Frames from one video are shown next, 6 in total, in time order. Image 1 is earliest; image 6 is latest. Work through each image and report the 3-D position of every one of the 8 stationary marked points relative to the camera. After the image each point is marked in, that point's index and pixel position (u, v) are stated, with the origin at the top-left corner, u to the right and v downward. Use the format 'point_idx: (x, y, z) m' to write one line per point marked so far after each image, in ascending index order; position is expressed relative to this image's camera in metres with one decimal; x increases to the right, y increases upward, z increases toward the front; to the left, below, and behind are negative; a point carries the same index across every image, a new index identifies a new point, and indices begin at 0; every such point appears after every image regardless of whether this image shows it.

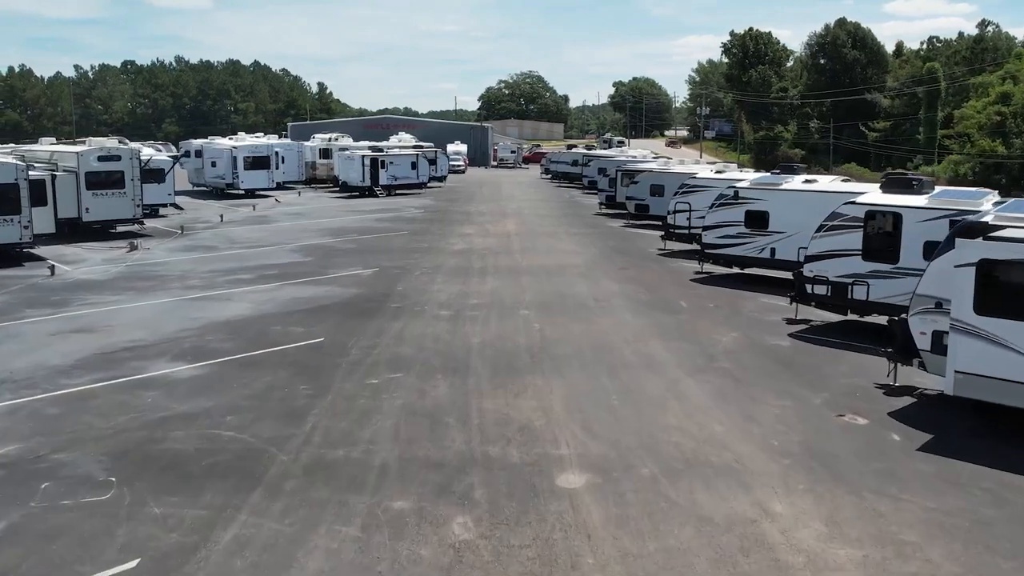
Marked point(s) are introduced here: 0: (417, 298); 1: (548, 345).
0: (-1.9, -0.2, +20.0) m
1: (+0.5, -0.8, +15.3) m
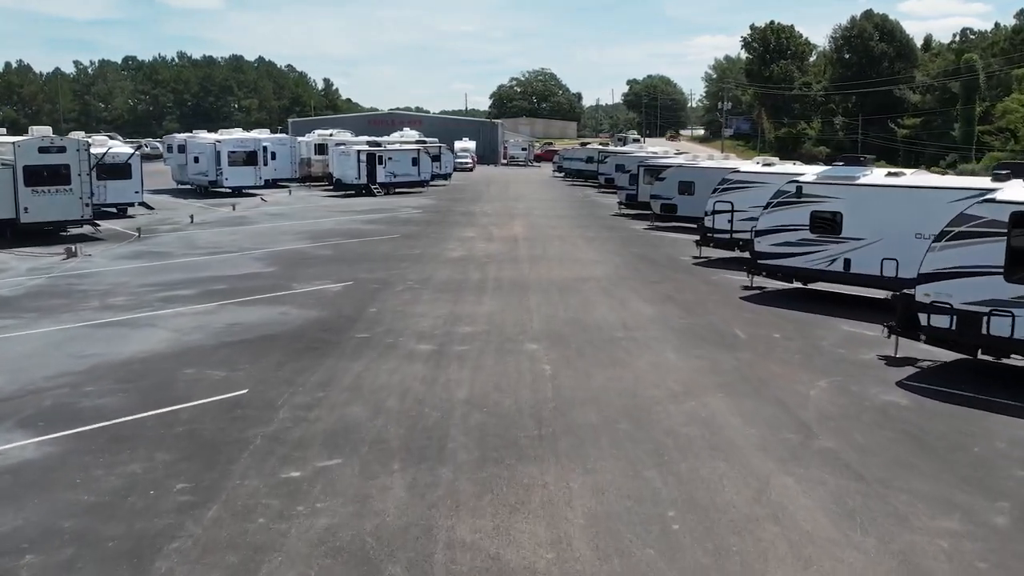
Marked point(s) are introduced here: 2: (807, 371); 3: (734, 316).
0: (-1.8, -0.6, +15.4) m
1: (+0.5, -1.2, +10.7) m
2: (+3.6, -1.0, +12.5) m
3: (+3.5, -0.5, +16.3) m
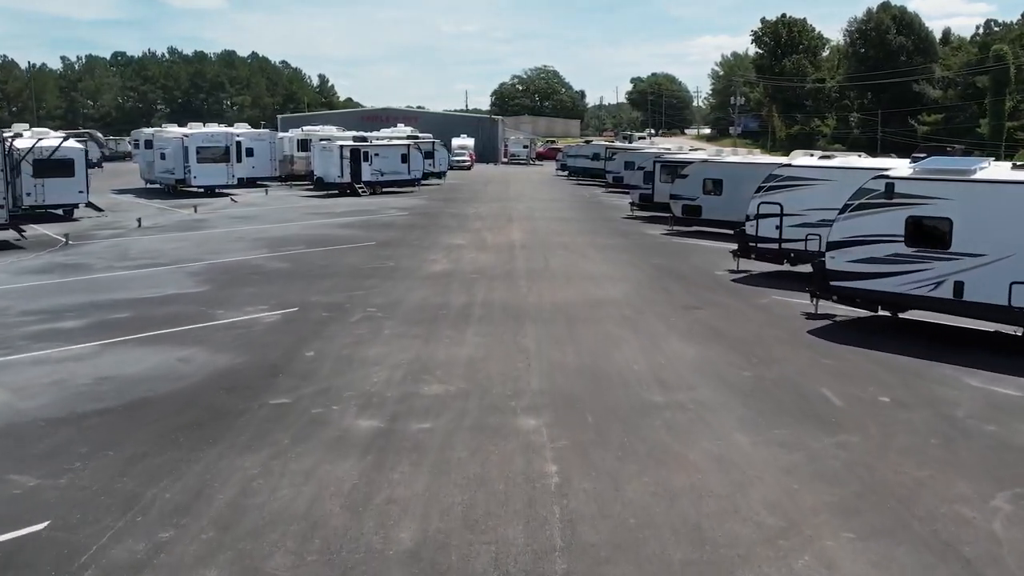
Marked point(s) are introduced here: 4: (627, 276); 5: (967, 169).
0: (-1.9, -1.0, +10.8) m
1: (+0.4, -1.6, +6.1) m
2: (+3.5, -1.4, +7.9) m
3: (+3.4, -0.9, +11.7) m
4: (+2.1, +0.2, +18.8) m
5: (+5.8, +1.6, +13.1) m
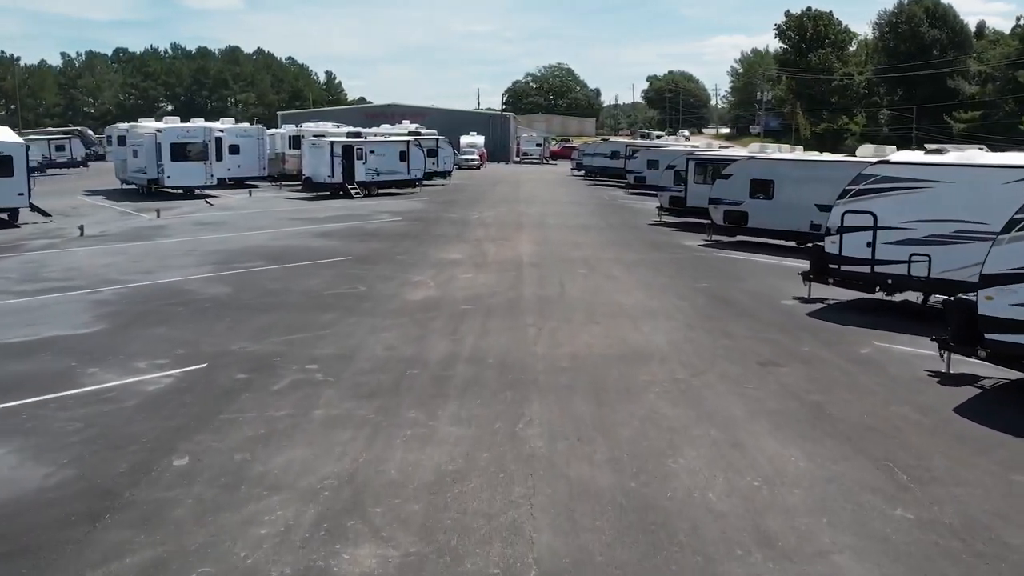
0: (-2.0, -1.5, +6.2) m
1: (+0.3, -2.1, +1.5) m
2: (+3.4, -2.0, +3.3) m
3: (+3.4, -1.4, +7.0) m
4: (+2.2, -0.3, +14.2) m
5: (+5.8, +1.0, +8.4) m
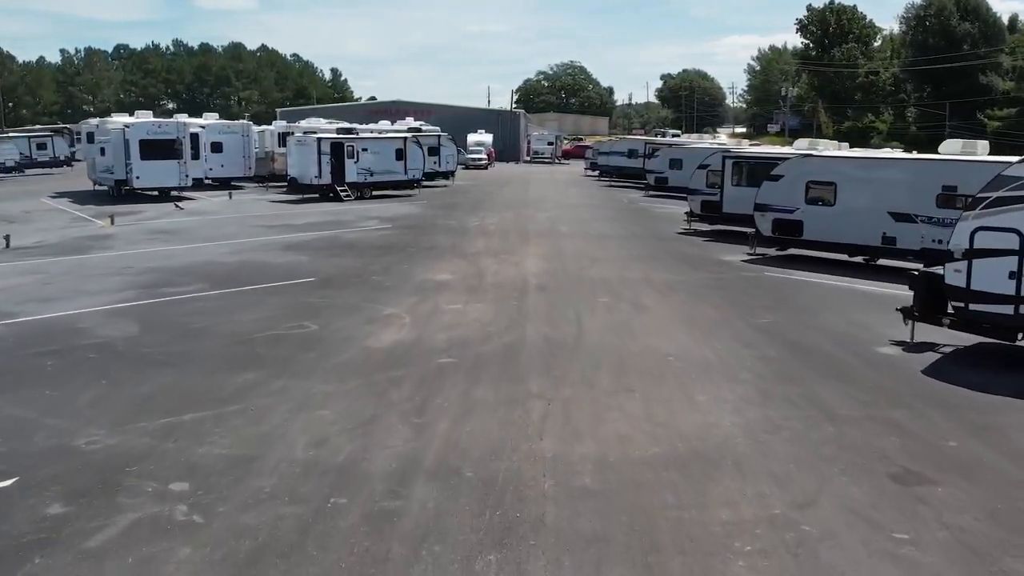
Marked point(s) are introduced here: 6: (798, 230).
0: (-2.1, -1.9, +2.3) m
1: (+0.1, -2.6, -2.6) m
2: (+3.3, -2.4, -0.8) m
3: (+3.3, -1.8, +3.0) m
4: (+2.2, -0.8, +10.2) m
5: (+5.7, +0.6, +4.4) m
6: (+5.4, +1.1, +19.4) m
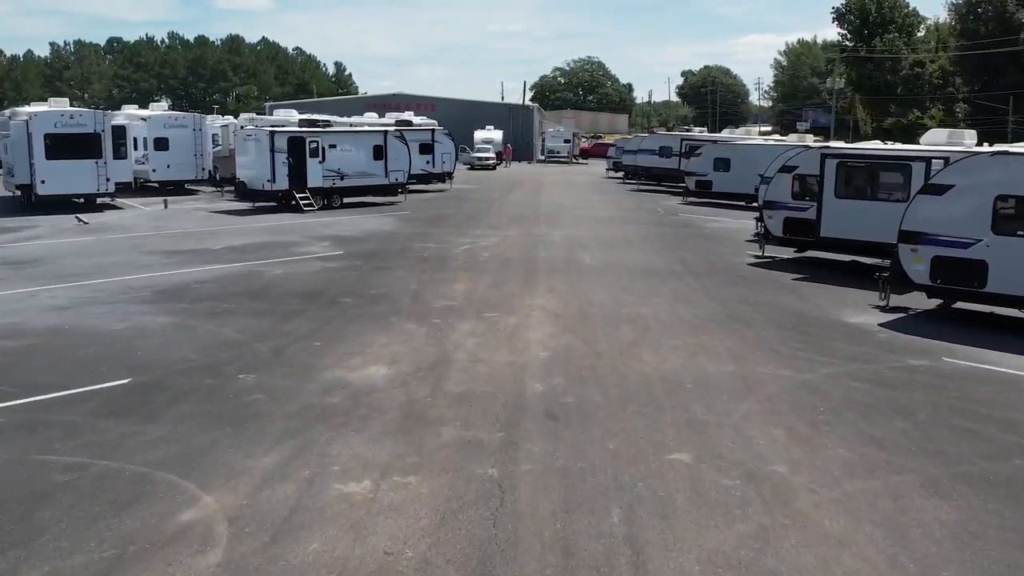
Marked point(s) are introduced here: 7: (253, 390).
0: (-2.5, -2.9, -5.2) m
1: (-0.3, -3.6, -10.1) m
2: (+2.9, -3.4, -8.3) m
3: (+2.9, -2.8, -4.6) m
4: (+1.9, -1.7, +2.6) m
5: (+5.4, -0.4, -3.3) m
6: (+5.3, +0.1, +11.8) m
7: (-2.1, -0.9, +8.4) m
